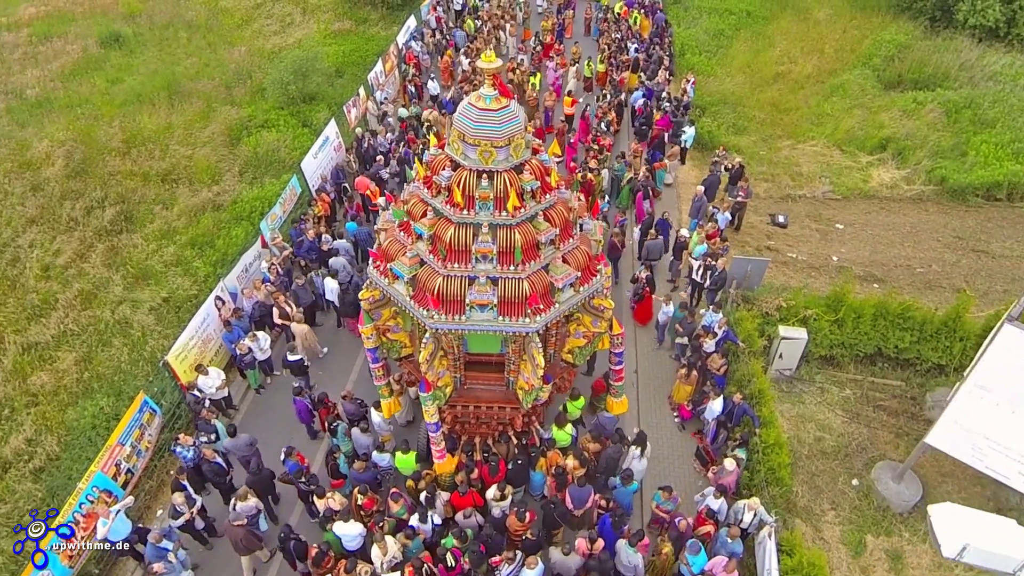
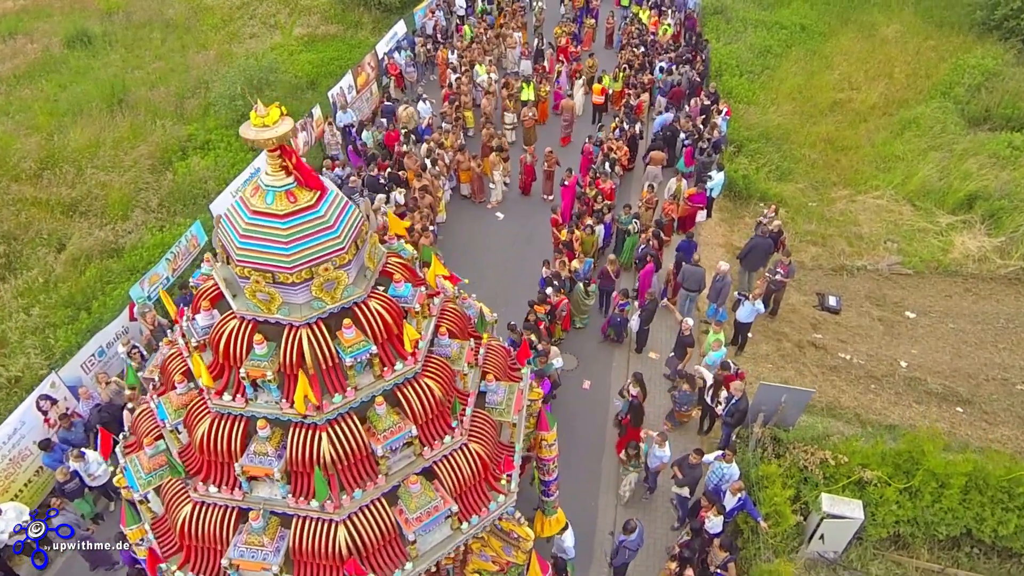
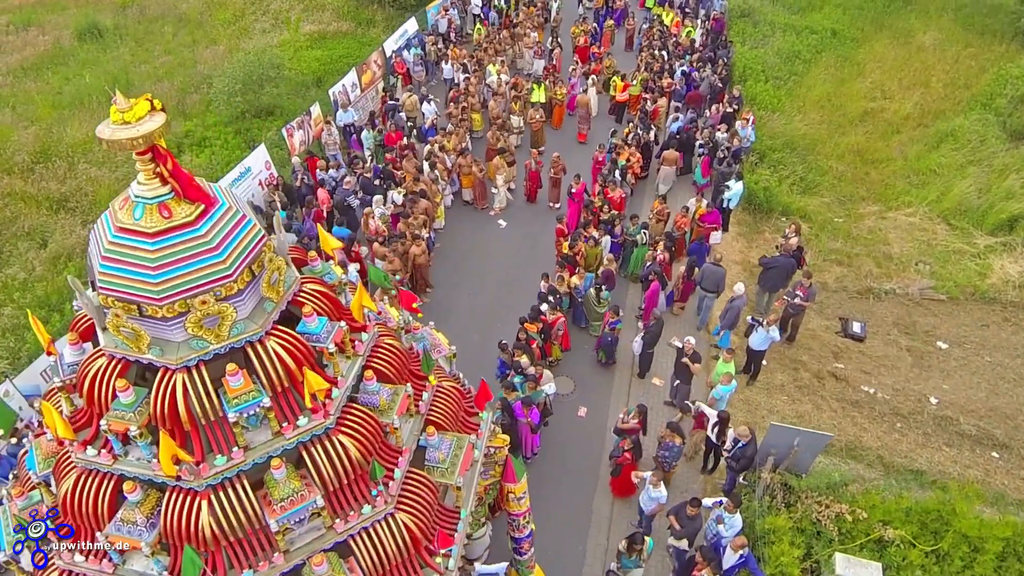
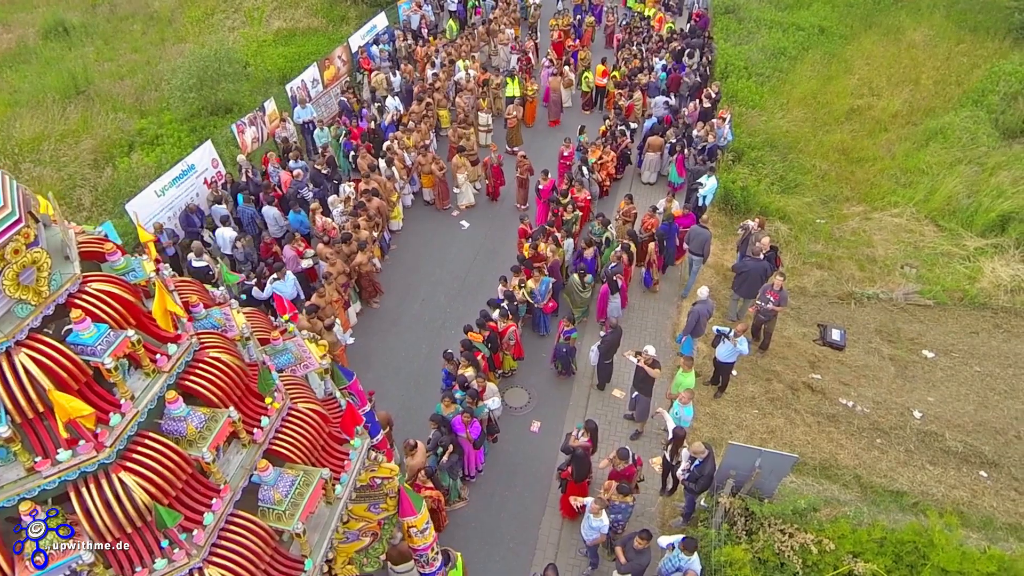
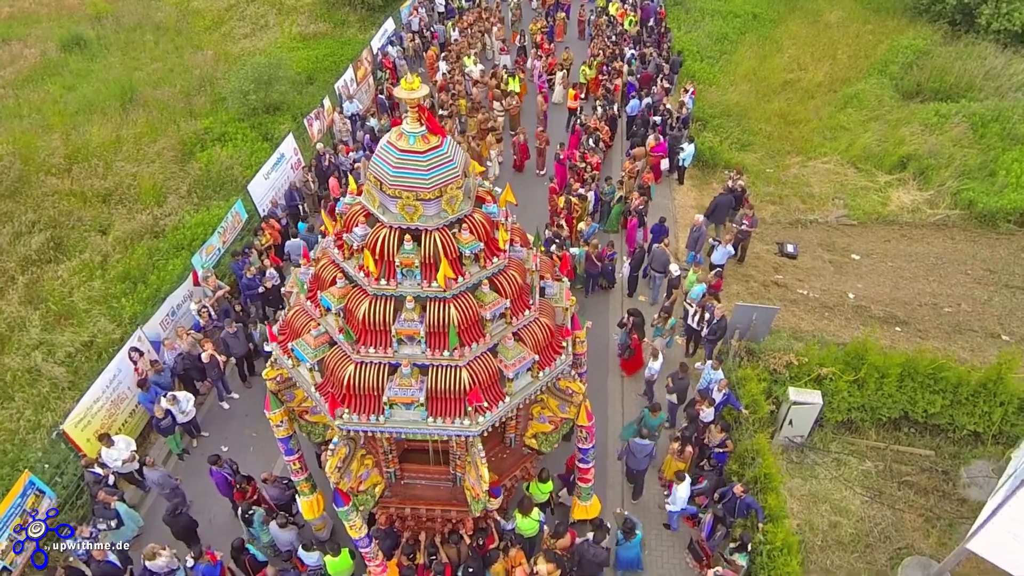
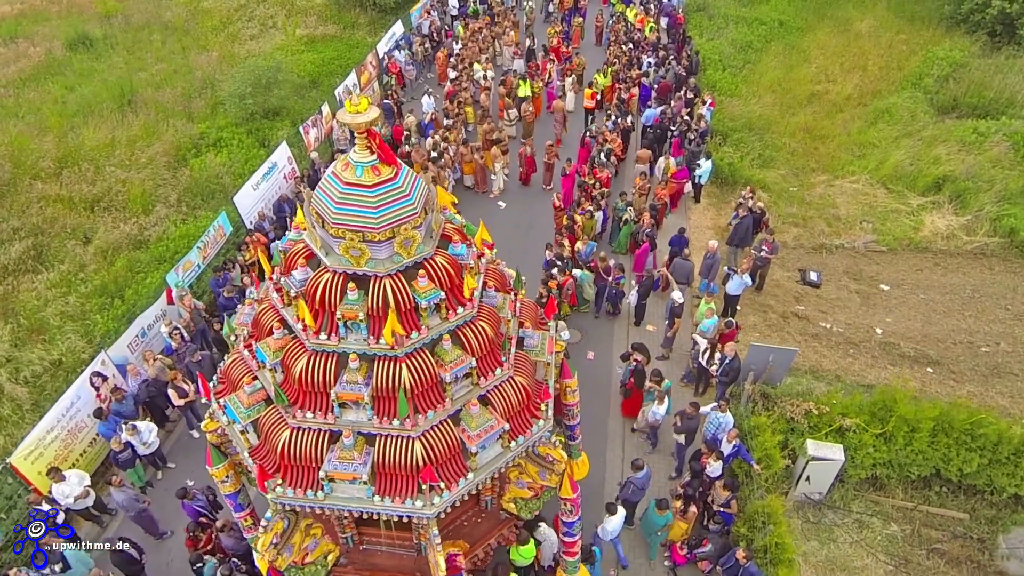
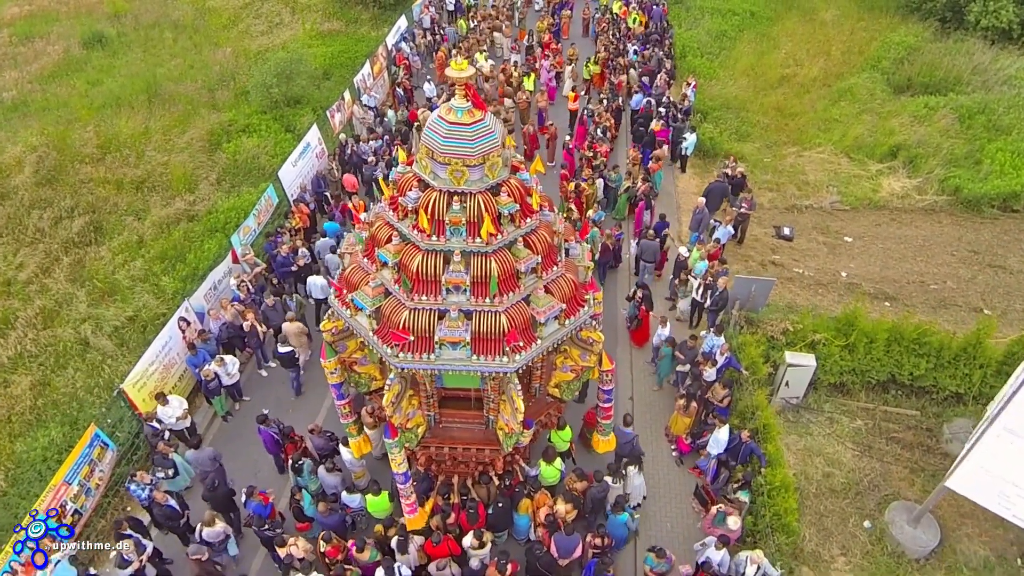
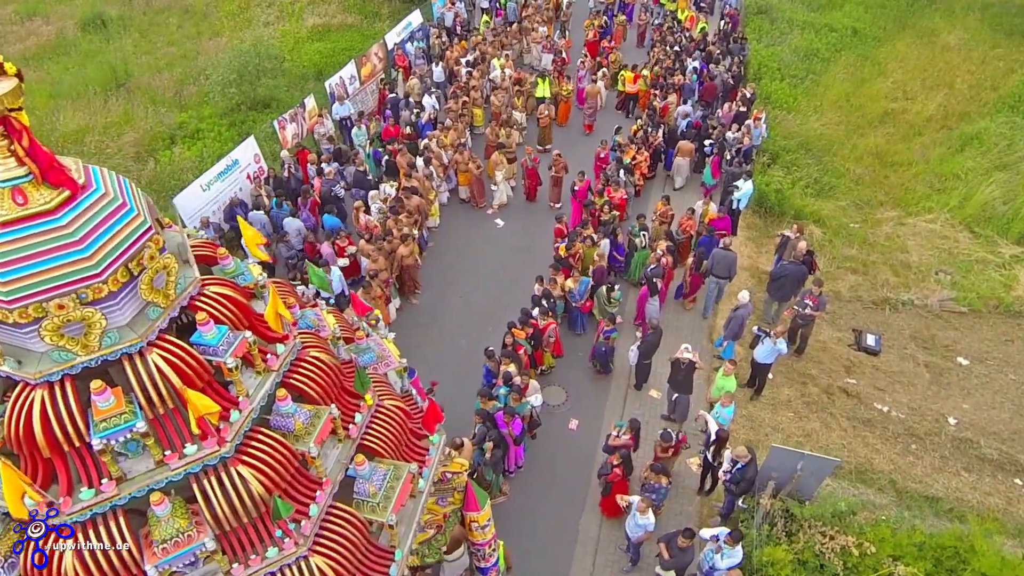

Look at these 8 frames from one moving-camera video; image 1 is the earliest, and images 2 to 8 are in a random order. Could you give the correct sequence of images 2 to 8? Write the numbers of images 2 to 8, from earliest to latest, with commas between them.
7, 5, 6, 2, 3, 8, 4
